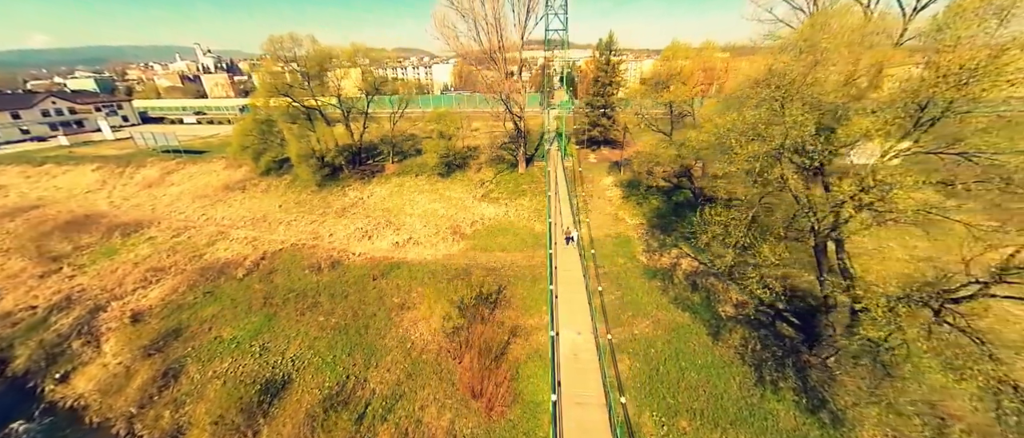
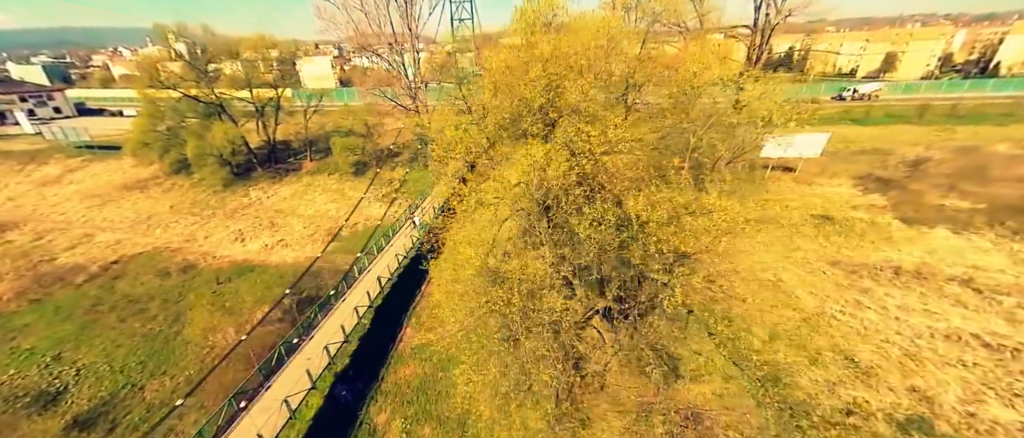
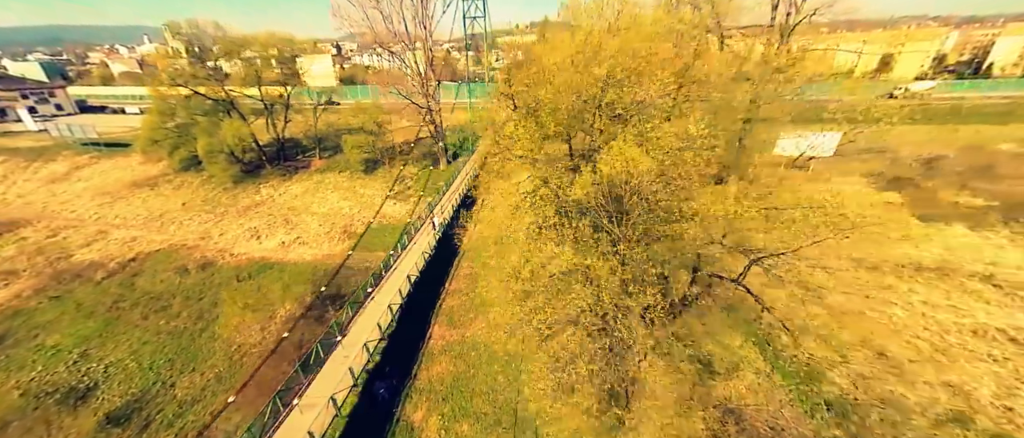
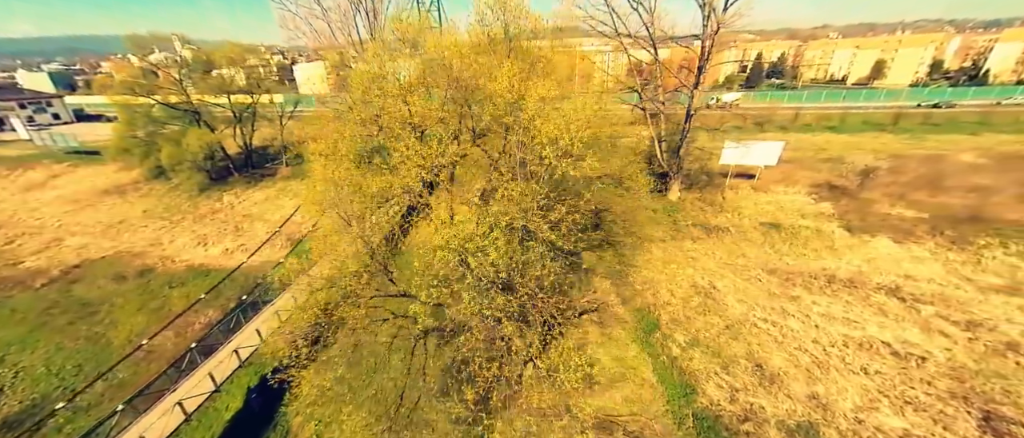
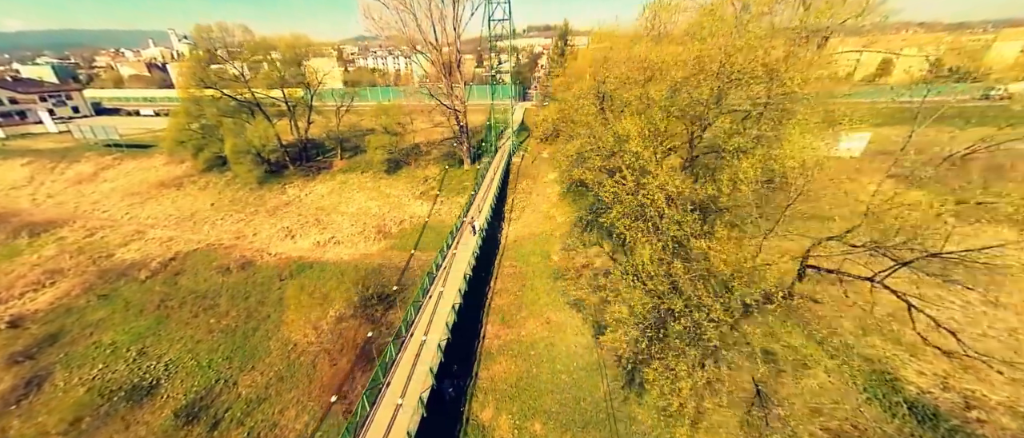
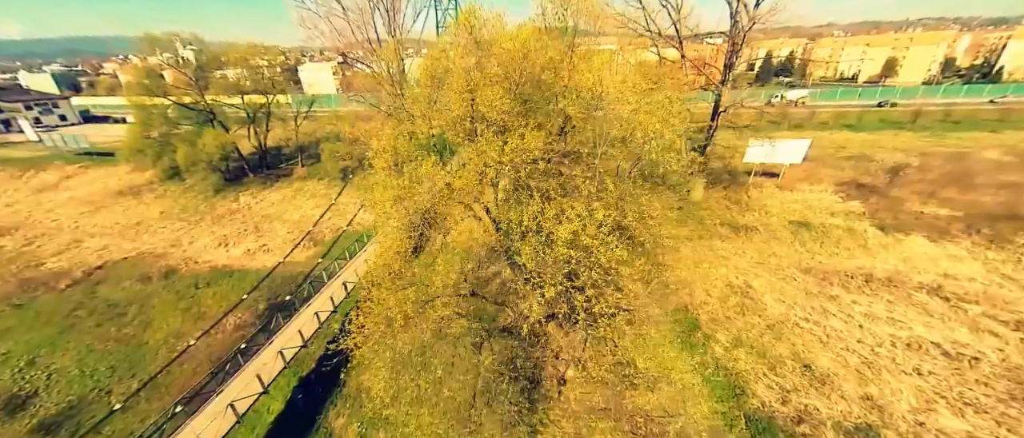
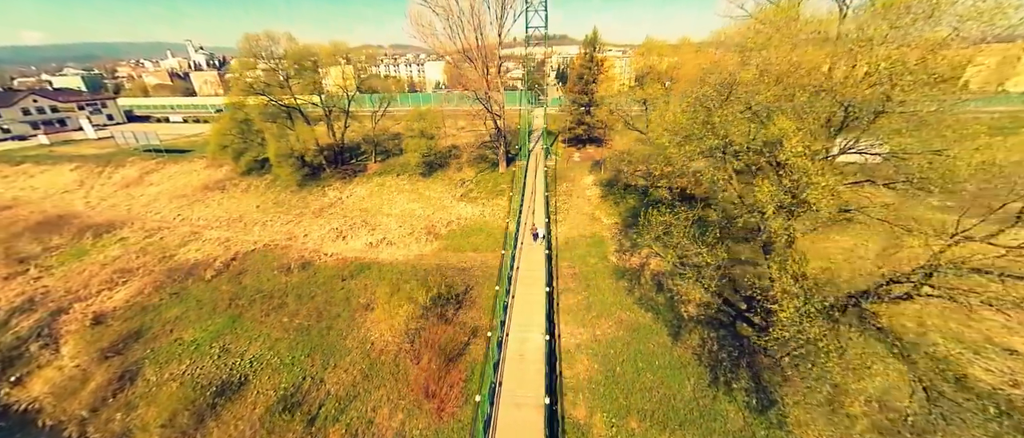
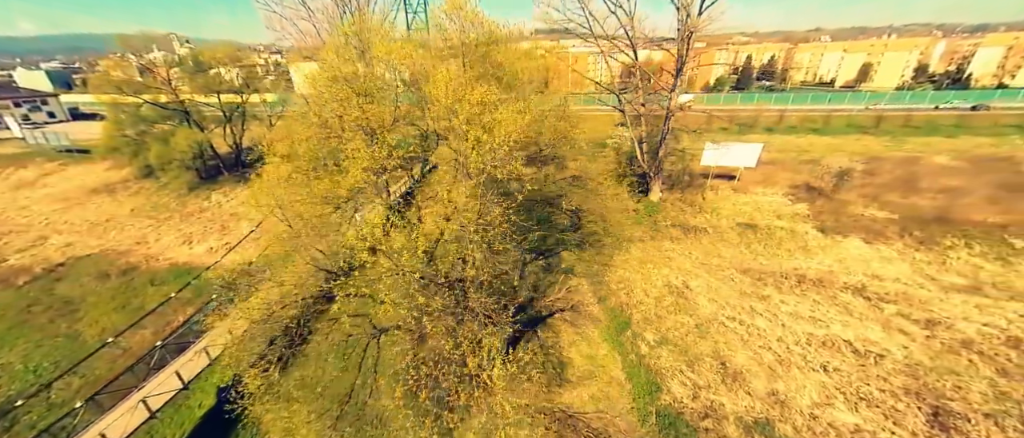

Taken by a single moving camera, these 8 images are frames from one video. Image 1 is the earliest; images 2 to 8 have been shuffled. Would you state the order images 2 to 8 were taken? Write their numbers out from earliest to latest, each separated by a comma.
7, 5, 3, 2, 6, 4, 8
